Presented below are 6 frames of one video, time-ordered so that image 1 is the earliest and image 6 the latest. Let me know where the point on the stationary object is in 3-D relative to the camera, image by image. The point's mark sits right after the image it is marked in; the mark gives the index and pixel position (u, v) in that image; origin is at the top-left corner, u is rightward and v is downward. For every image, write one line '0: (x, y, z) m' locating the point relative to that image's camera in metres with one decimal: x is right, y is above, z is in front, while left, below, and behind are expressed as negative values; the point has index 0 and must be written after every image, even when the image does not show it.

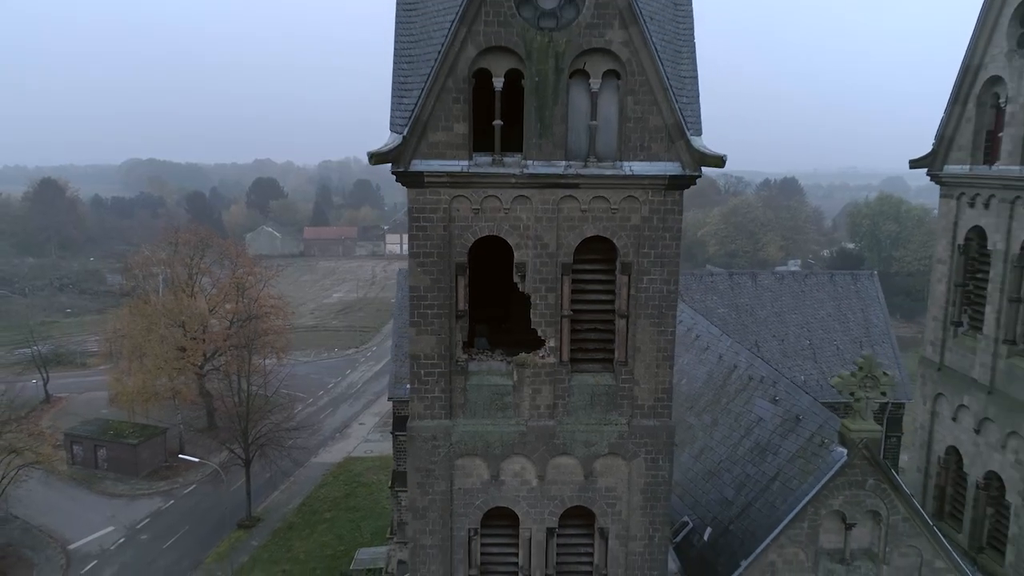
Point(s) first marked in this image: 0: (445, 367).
0: (-0.8, -0.9, +8.0) m
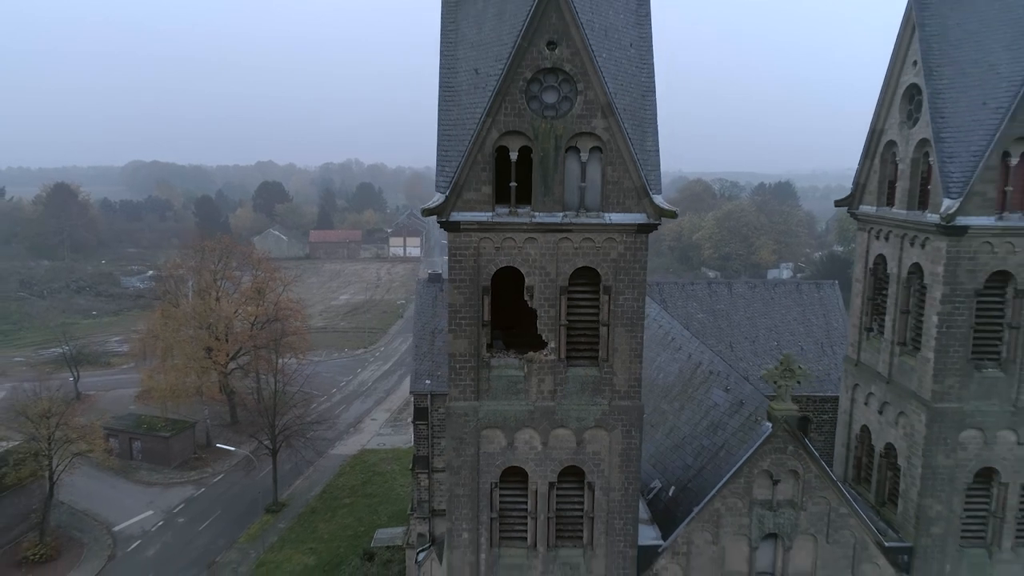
0: (-0.6, -1.2, +10.8) m
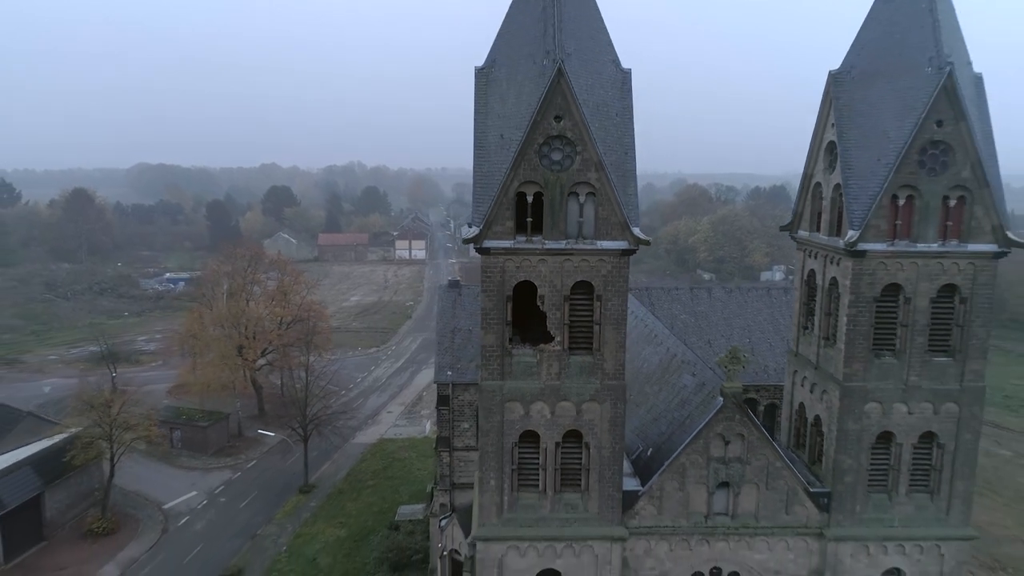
0: (-0.3, -1.4, +14.5) m
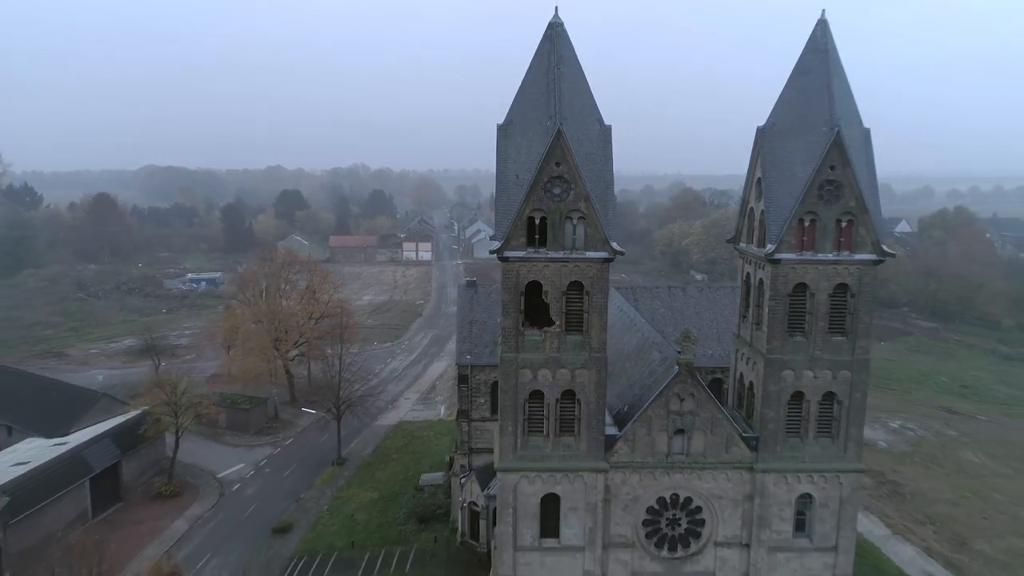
0: (+0.1, -1.3, +19.9) m
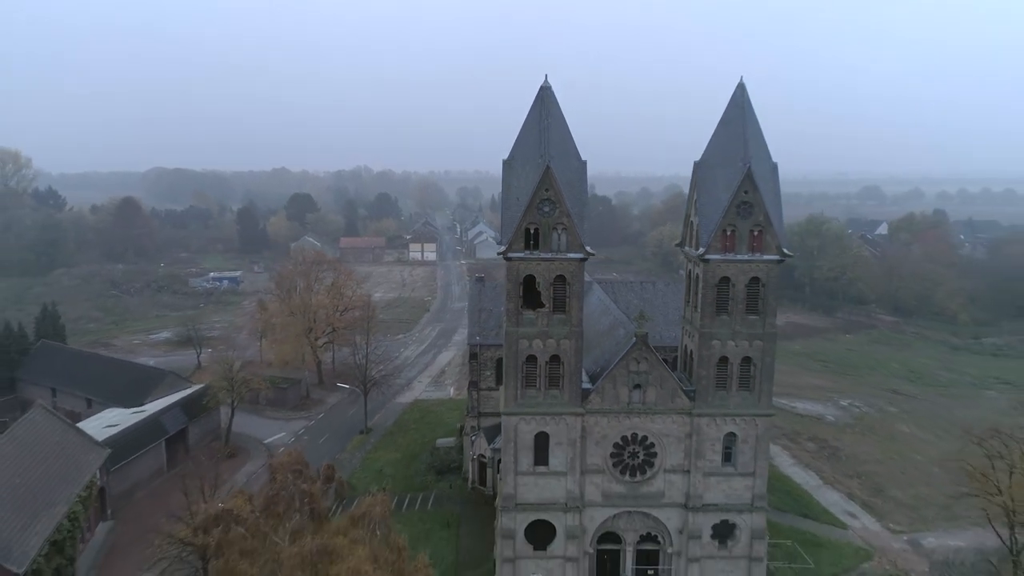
0: (+0.1, -1.0, +27.2) m
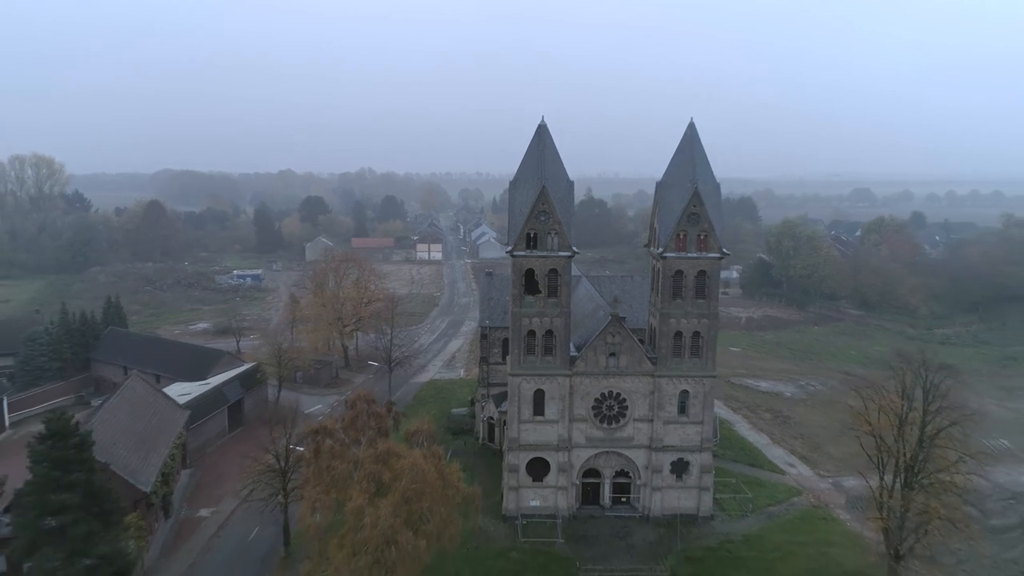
0: (+0.4, -0.5, +35.6) m
